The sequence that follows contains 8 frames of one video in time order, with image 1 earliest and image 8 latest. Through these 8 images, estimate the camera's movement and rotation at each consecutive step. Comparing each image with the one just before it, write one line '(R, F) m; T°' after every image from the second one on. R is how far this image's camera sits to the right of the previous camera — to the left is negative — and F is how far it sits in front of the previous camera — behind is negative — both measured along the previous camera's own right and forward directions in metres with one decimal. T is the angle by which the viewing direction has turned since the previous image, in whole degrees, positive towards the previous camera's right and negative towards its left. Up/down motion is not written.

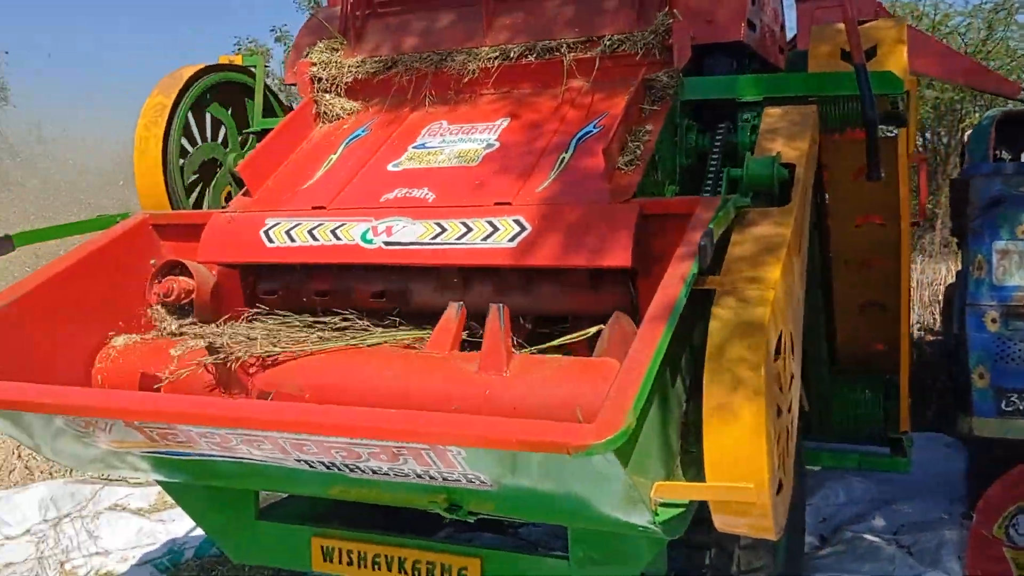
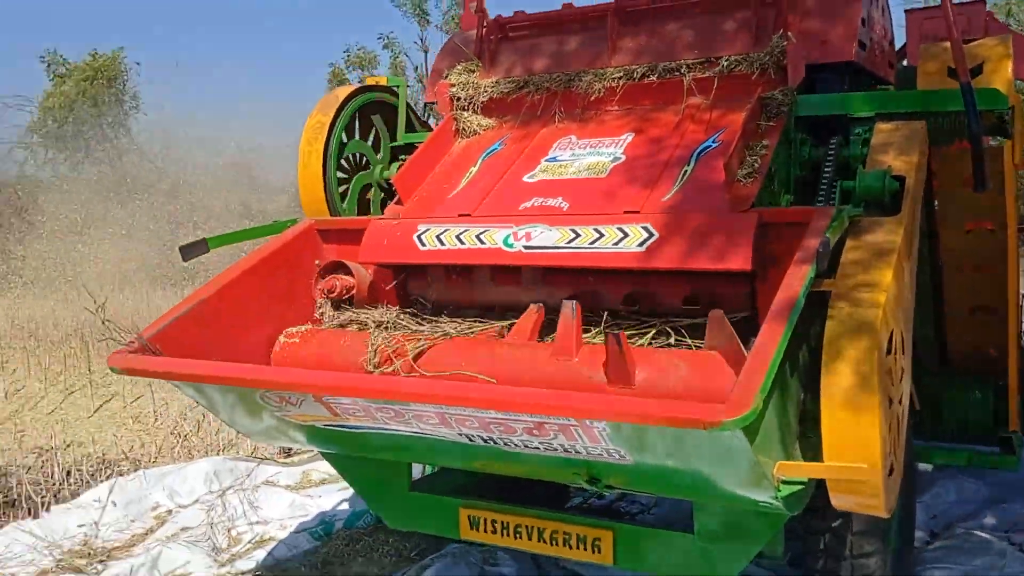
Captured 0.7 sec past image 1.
(-0.1, -0.3) m; -6°
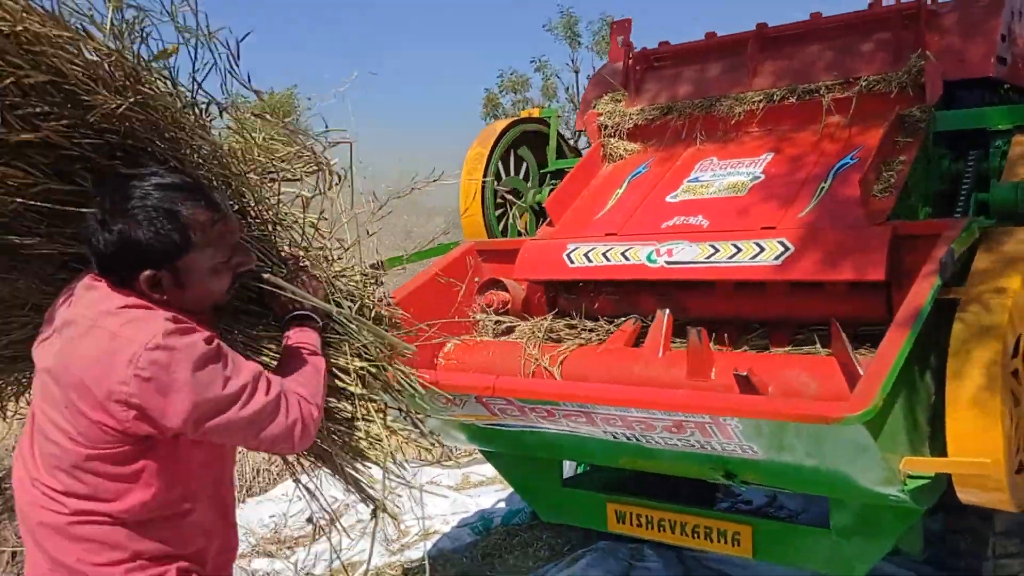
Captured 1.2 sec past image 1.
(0.0, -0.3) m; -10°
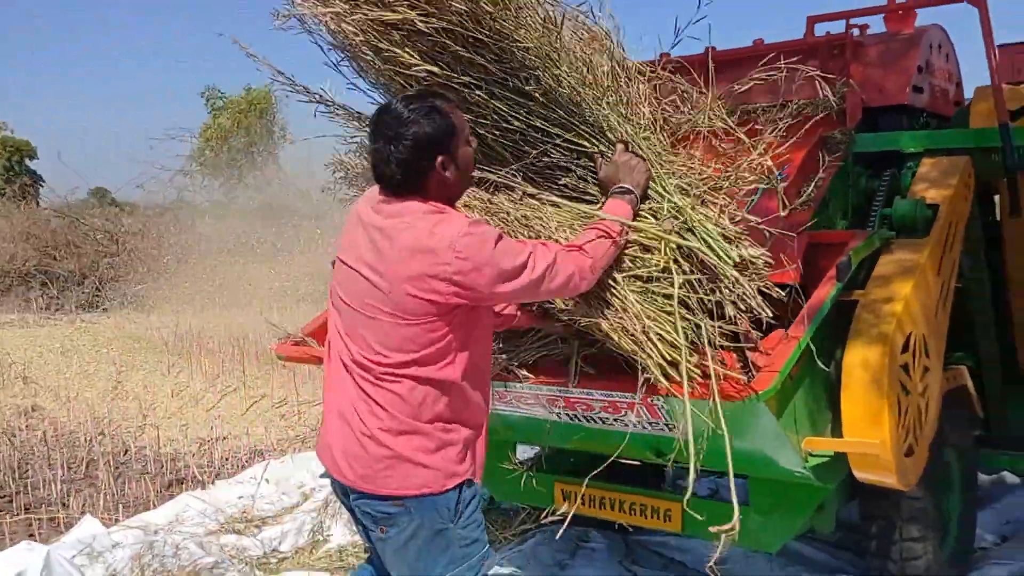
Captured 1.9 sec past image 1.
(0.0, -0.3) m; +2°
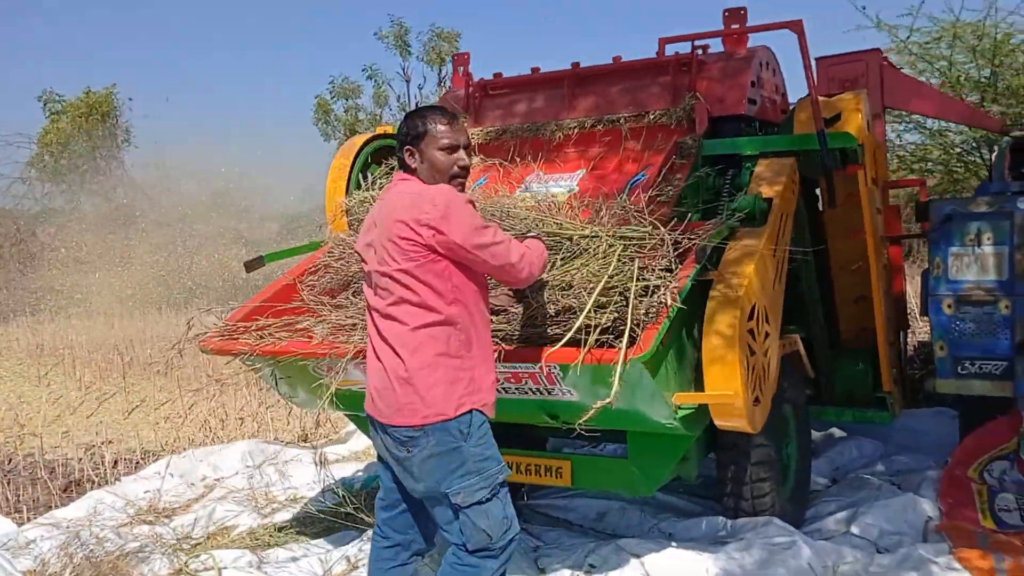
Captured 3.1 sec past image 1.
(-0.2, -0.4) m; +9°
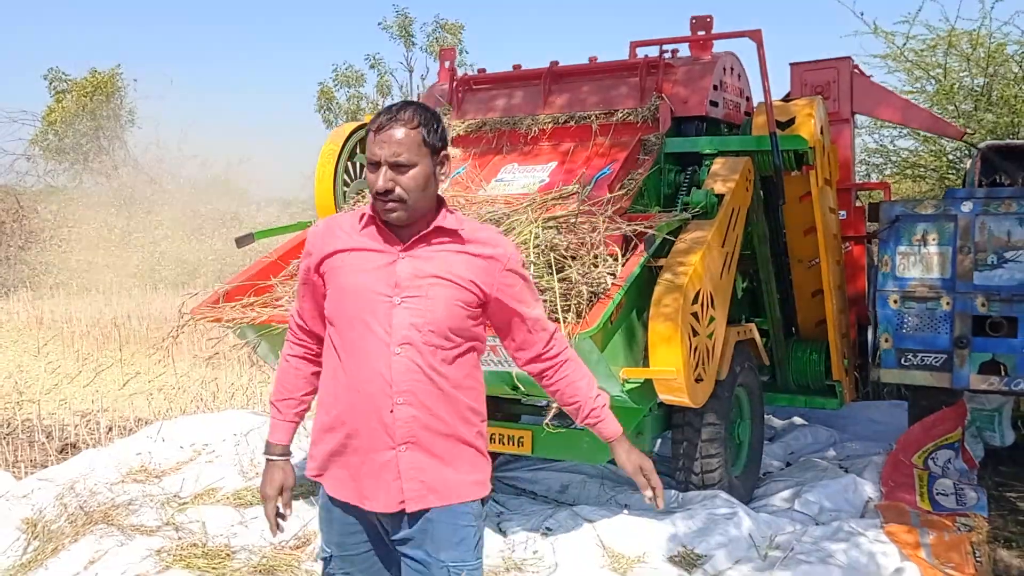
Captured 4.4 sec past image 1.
(+0.1, -0.3) m; 0°
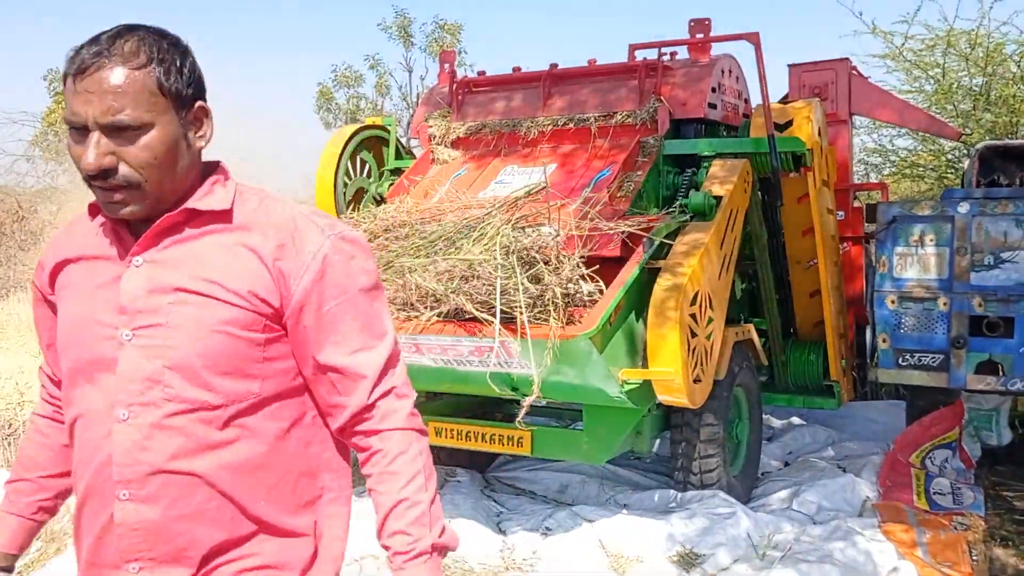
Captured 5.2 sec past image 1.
(0.0, 0.0) m; 0°
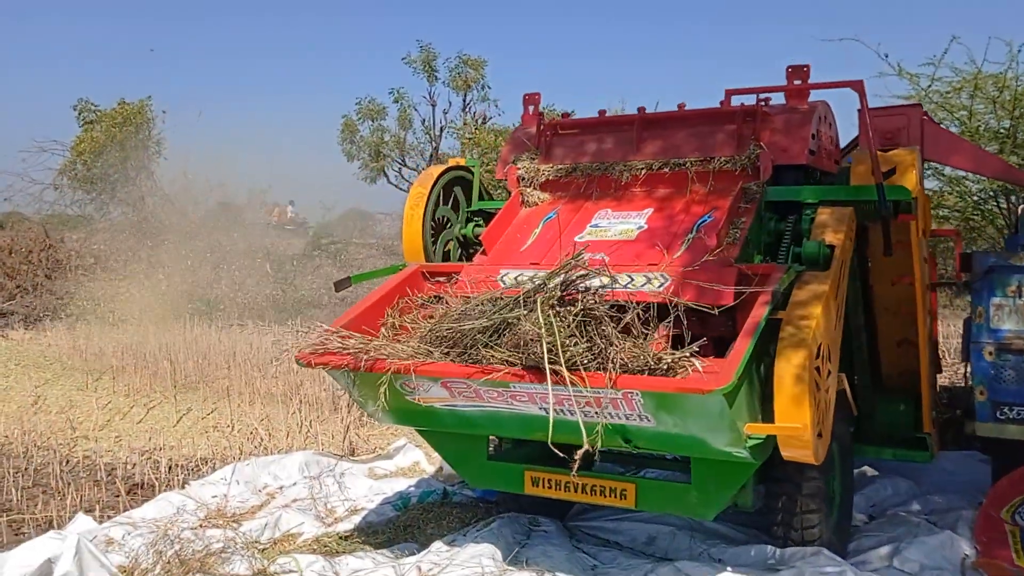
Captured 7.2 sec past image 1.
(-0.4, +0.1) m; 0°
